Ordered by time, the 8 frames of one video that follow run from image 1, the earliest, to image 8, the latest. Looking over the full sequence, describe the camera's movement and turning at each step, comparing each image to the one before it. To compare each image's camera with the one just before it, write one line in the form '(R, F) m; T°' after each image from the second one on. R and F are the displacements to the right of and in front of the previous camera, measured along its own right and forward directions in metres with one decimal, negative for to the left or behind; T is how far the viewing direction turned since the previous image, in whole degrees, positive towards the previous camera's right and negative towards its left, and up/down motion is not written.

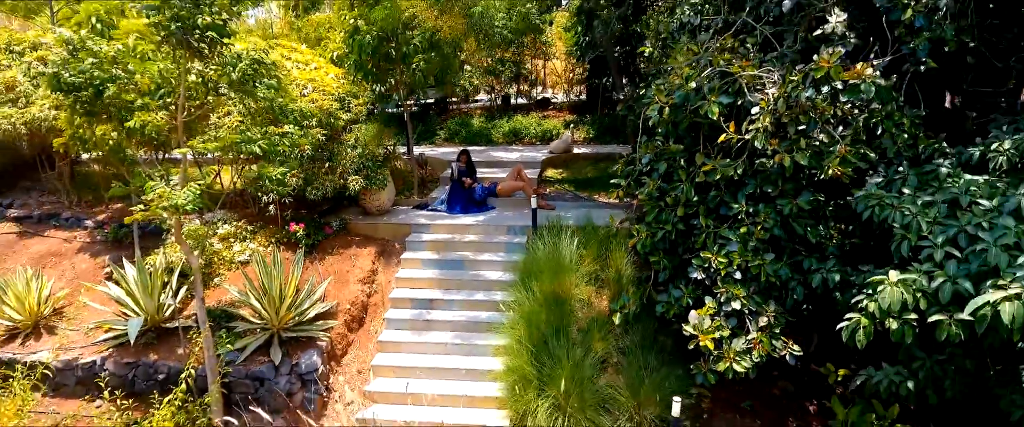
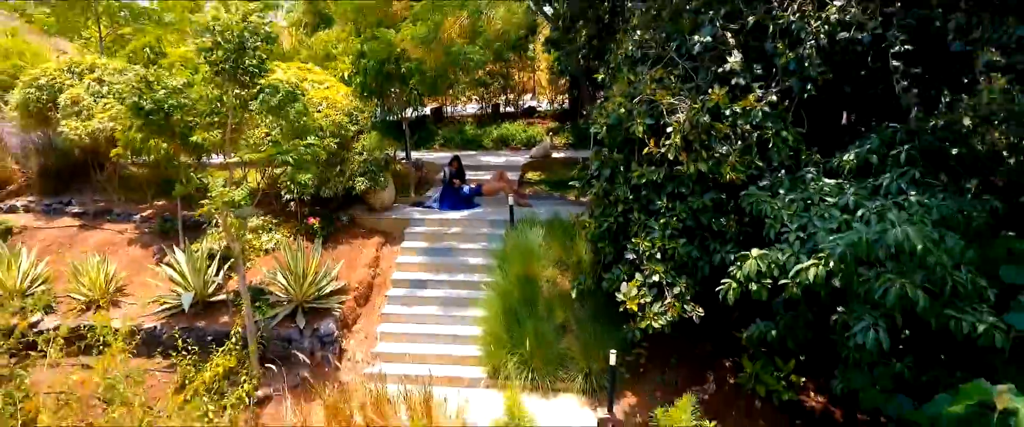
(+0.2, -1.4) m; 0°
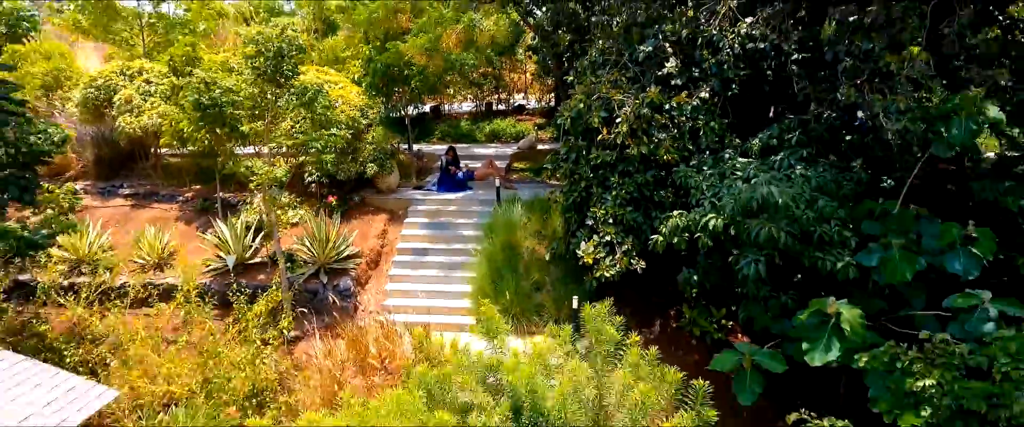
(+0.2, -1.5) m; 0°
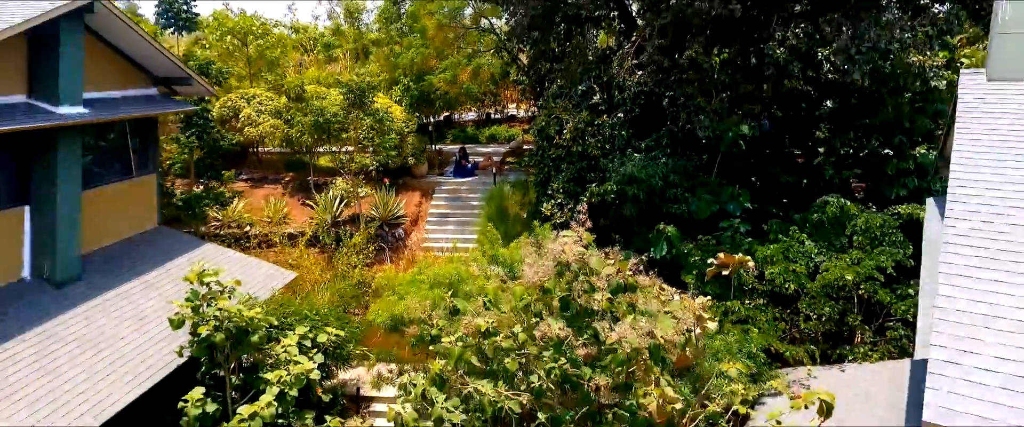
(+0.2, -5.1) m; 0°
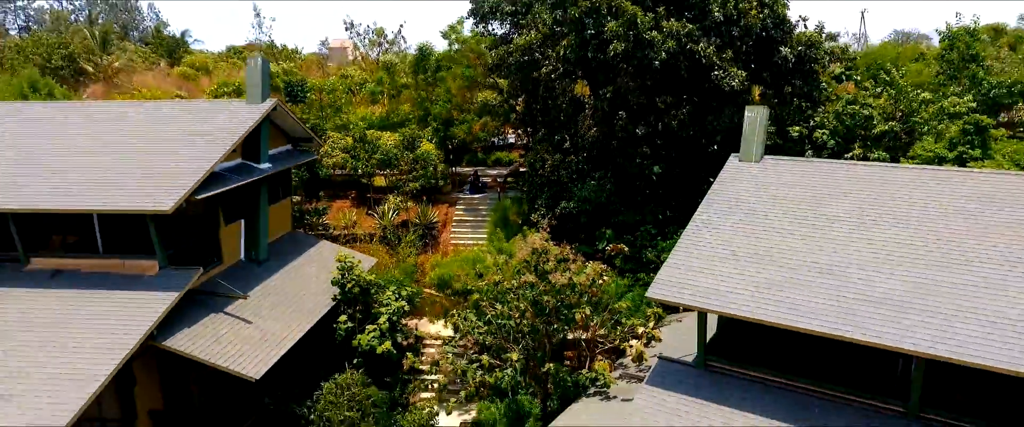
(0.0, -6.4) m; 0°
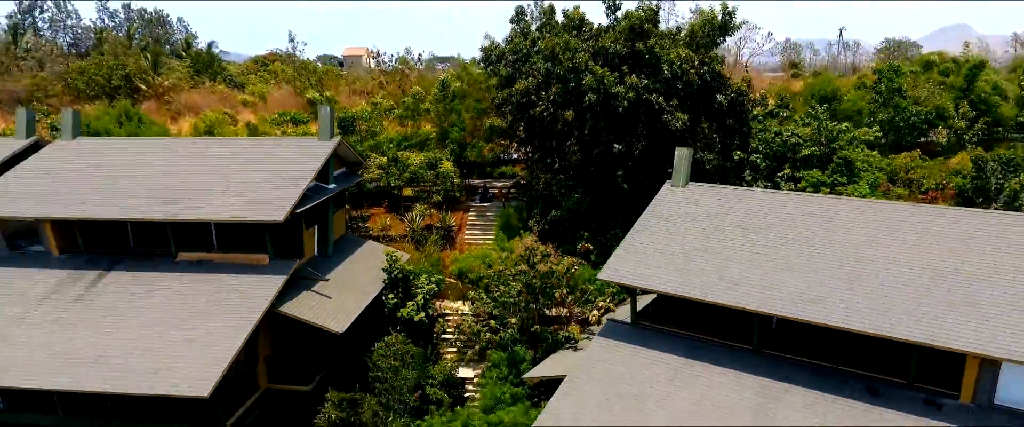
(+0.2, -5.3) m; -1°
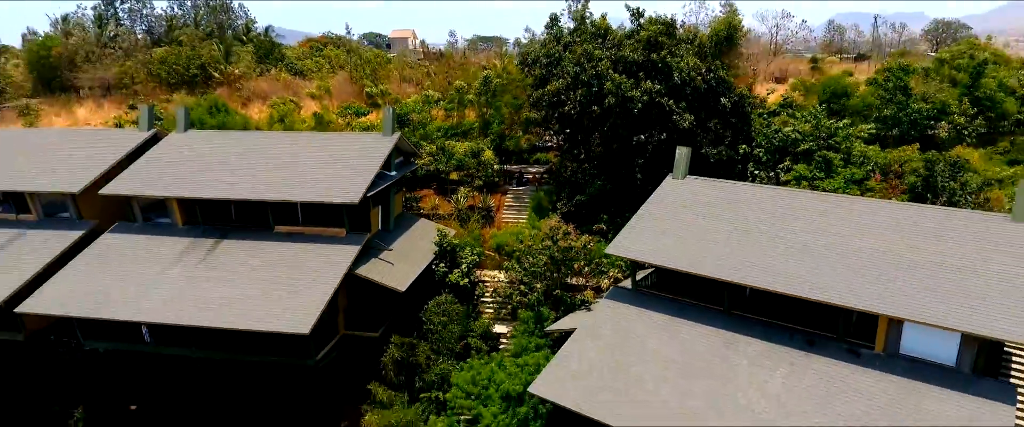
(+0.4, -4.0) m; -4°
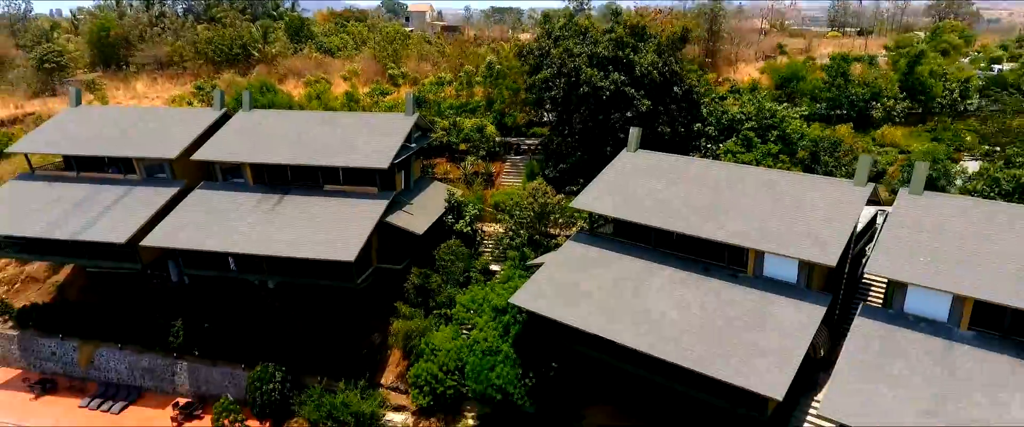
(+1.1, -6.6) m; -1°
